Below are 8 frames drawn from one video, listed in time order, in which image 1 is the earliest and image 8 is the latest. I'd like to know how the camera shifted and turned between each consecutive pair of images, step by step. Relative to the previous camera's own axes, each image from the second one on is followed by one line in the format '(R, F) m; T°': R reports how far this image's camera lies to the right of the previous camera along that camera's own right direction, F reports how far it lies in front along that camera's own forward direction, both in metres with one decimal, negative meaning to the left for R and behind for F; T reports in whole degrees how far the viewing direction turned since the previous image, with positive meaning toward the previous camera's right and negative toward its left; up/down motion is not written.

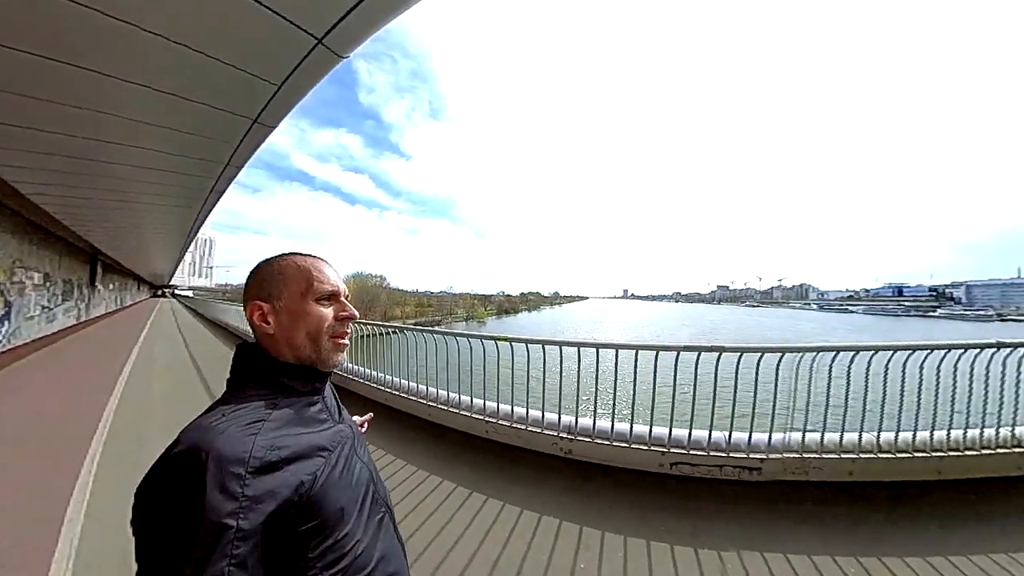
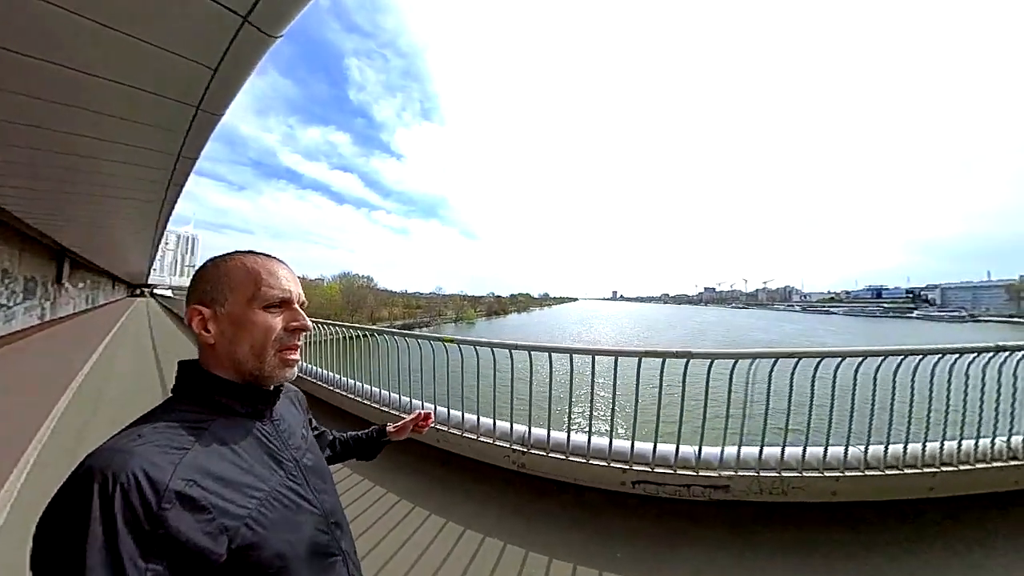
(+0.1, 0.0) m; +1°
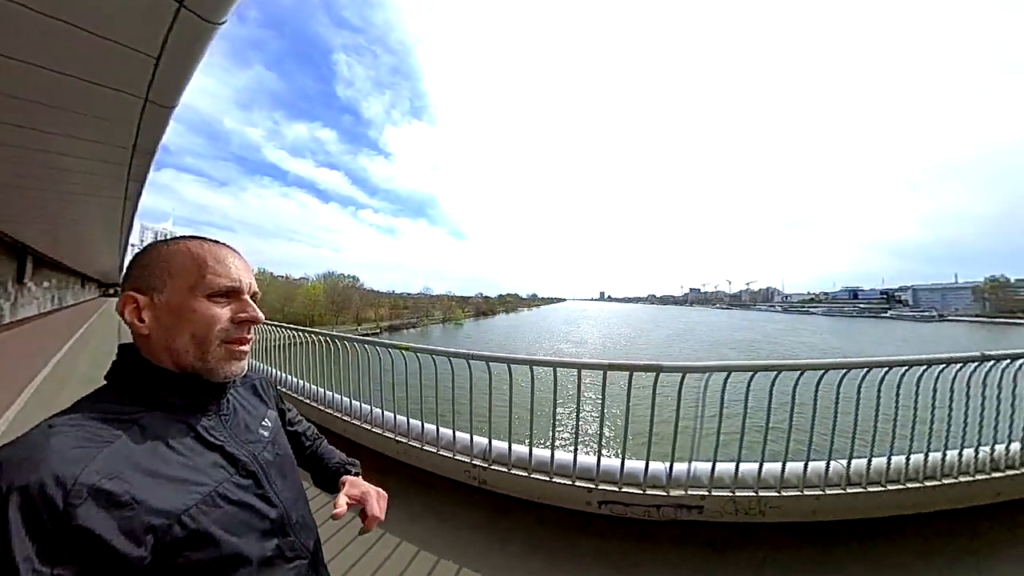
(+0.1, 0.0) m; +1°
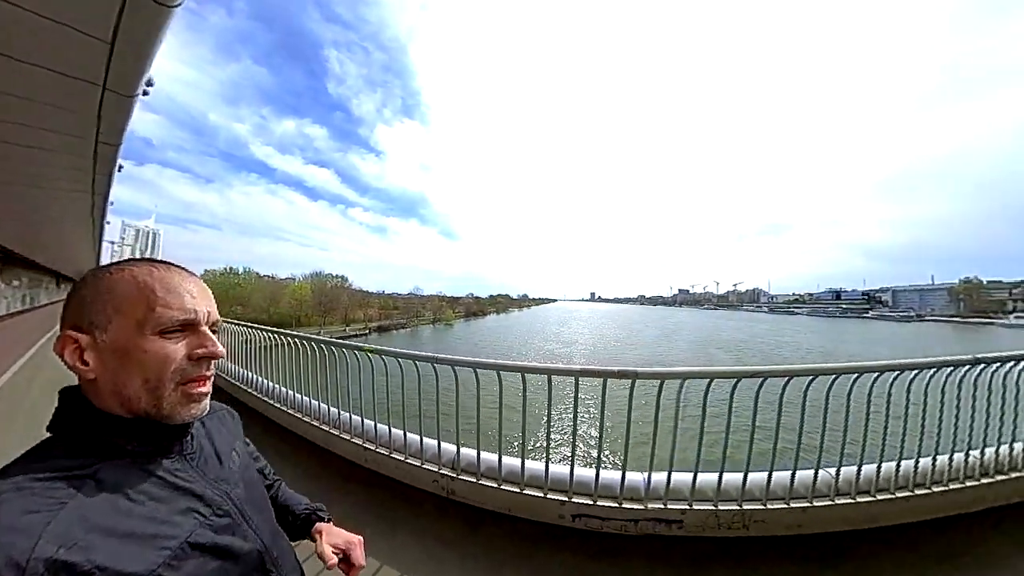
(0.0, +0.1) m; +1°
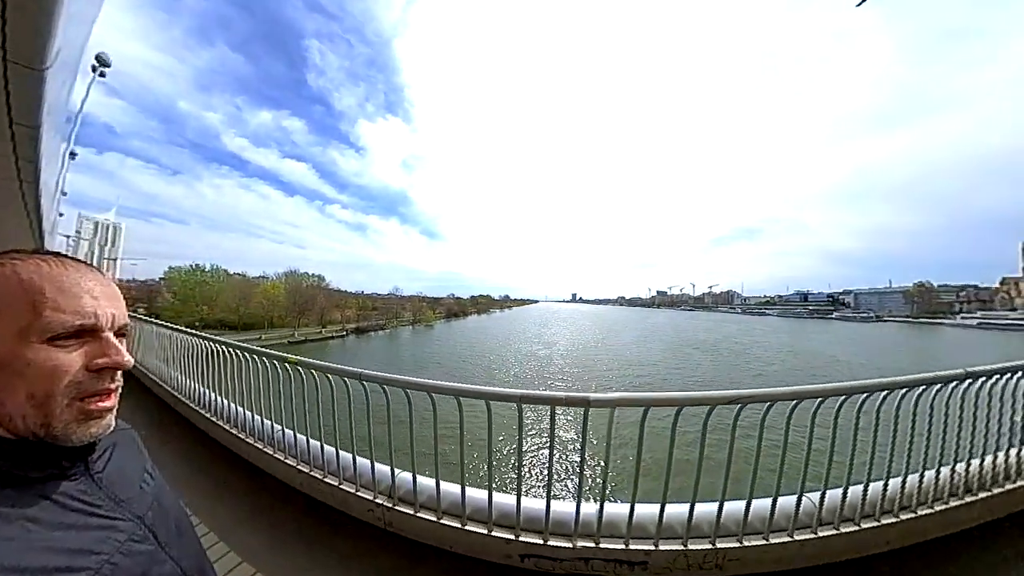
(-0.2, +0.4) m; +3°
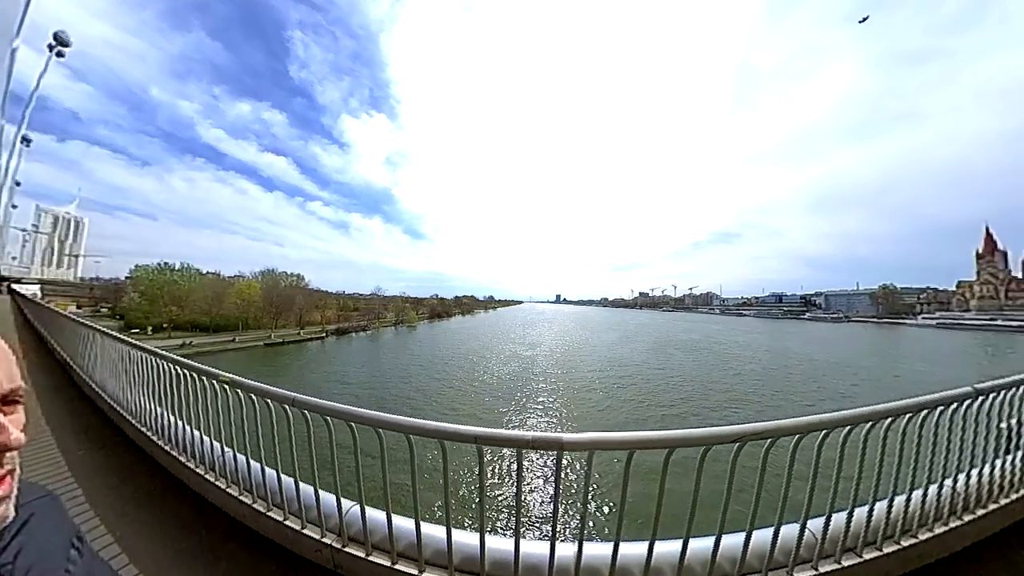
(-0.1, +0.4) m; +2°
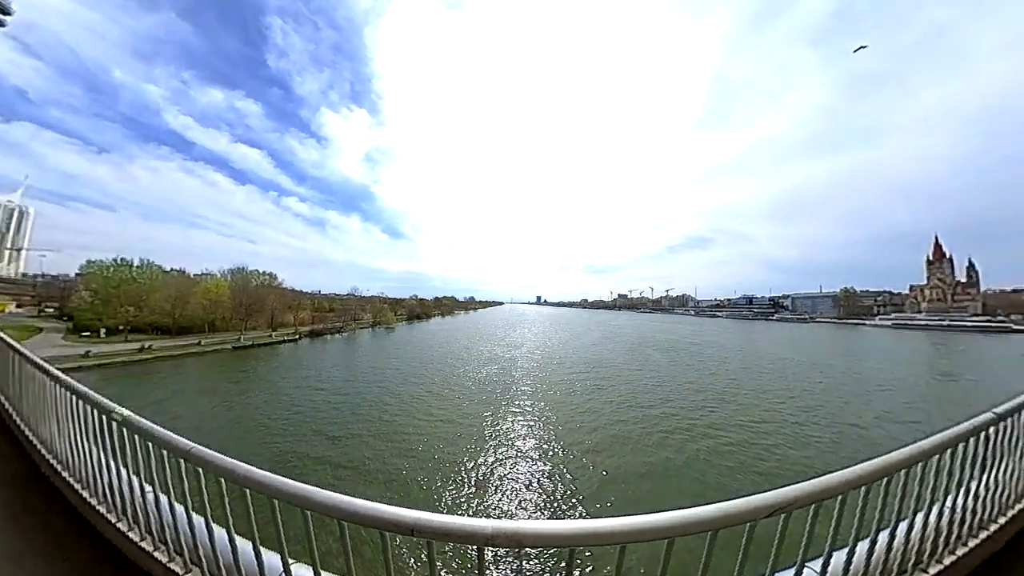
(-0.2, +0.5) m; +3°
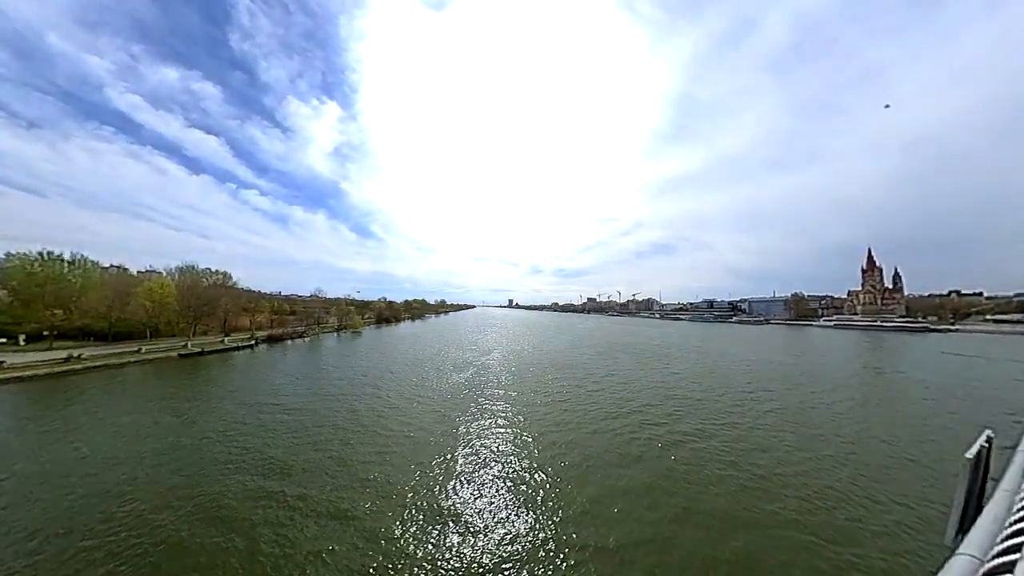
(-0.3, +0.8) m; +4°
